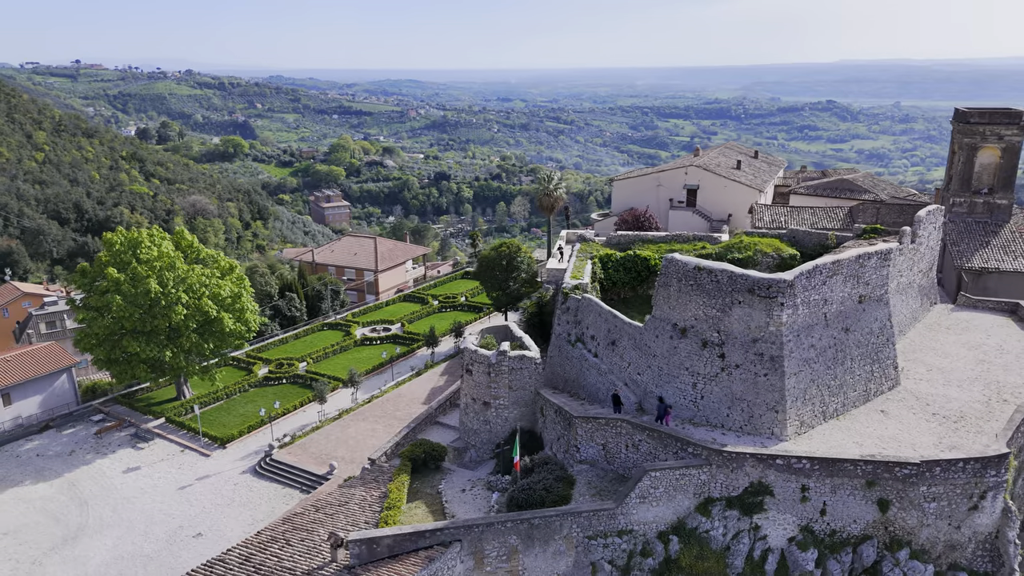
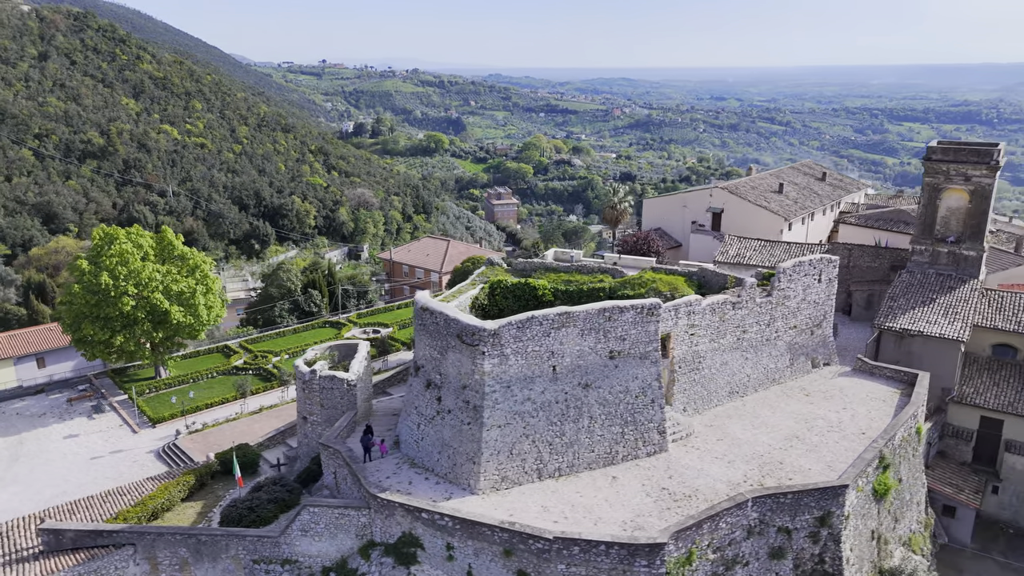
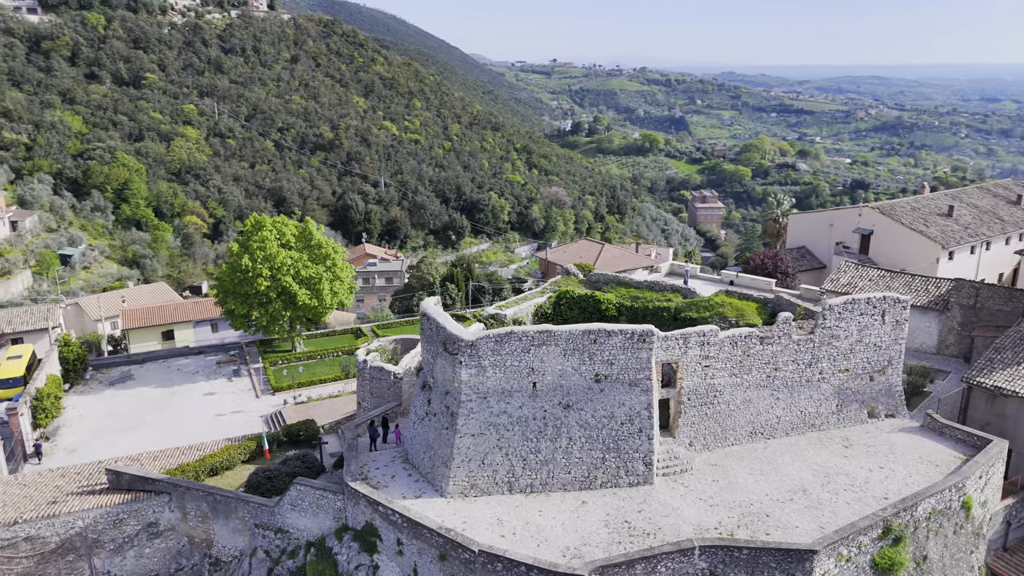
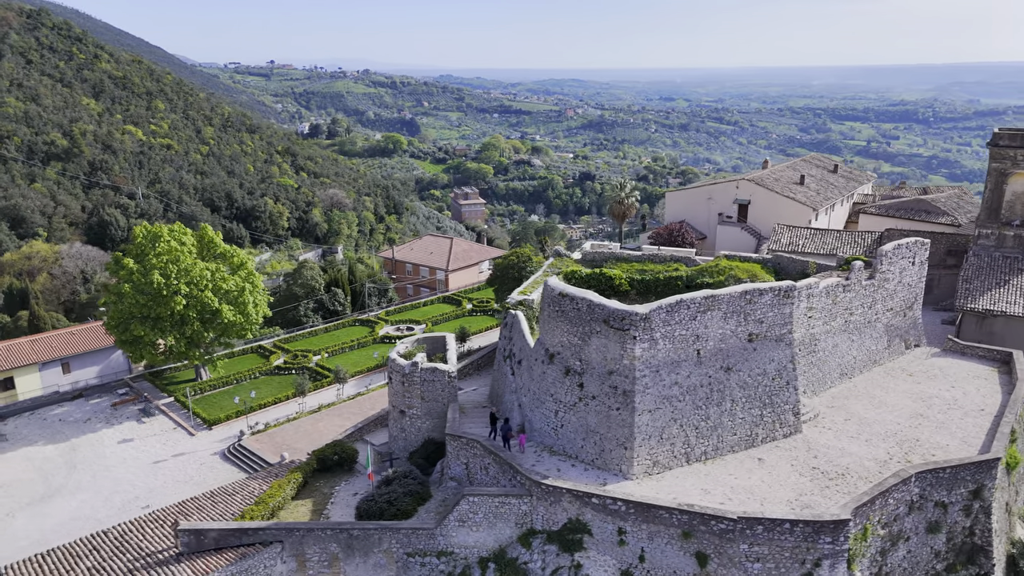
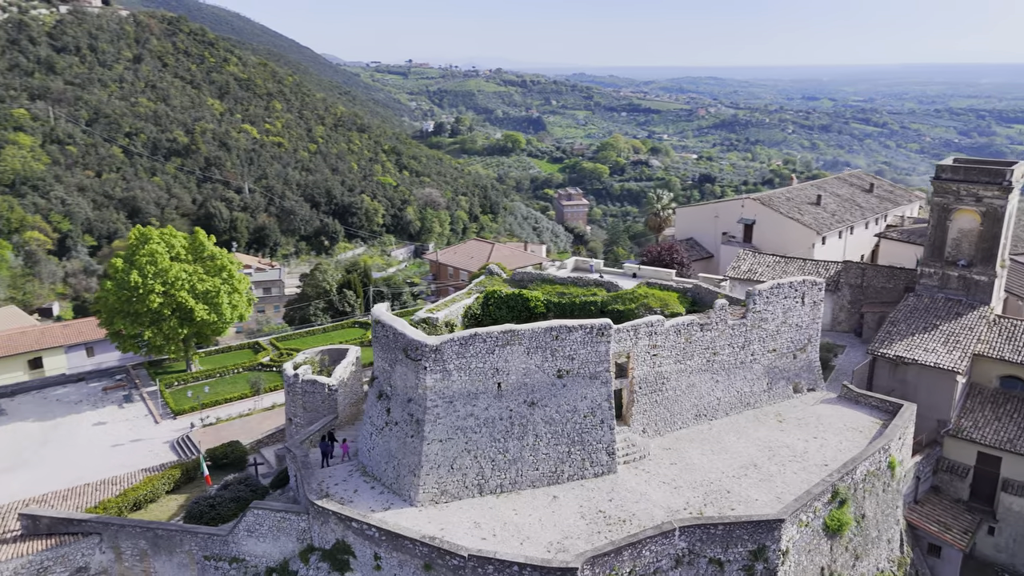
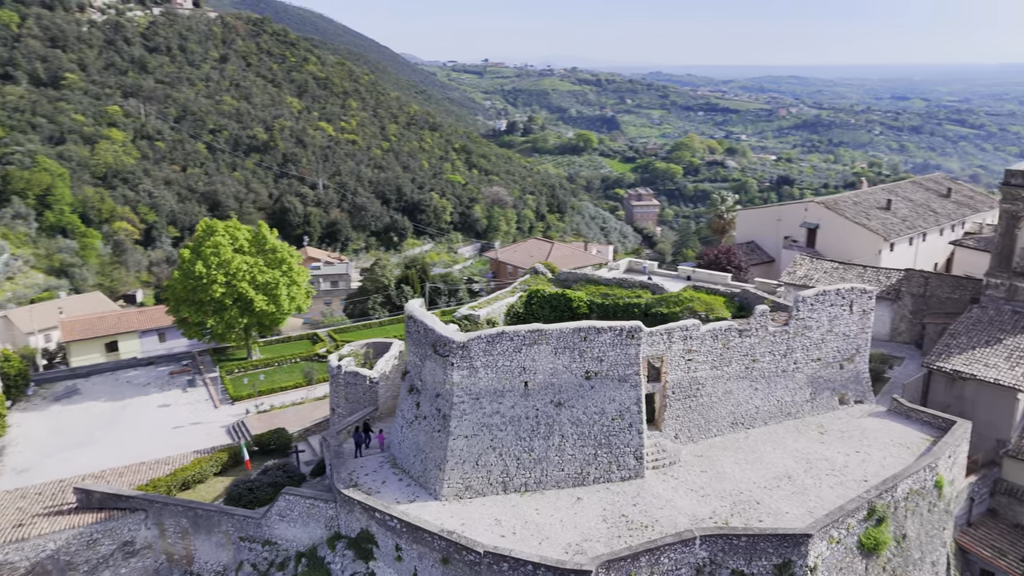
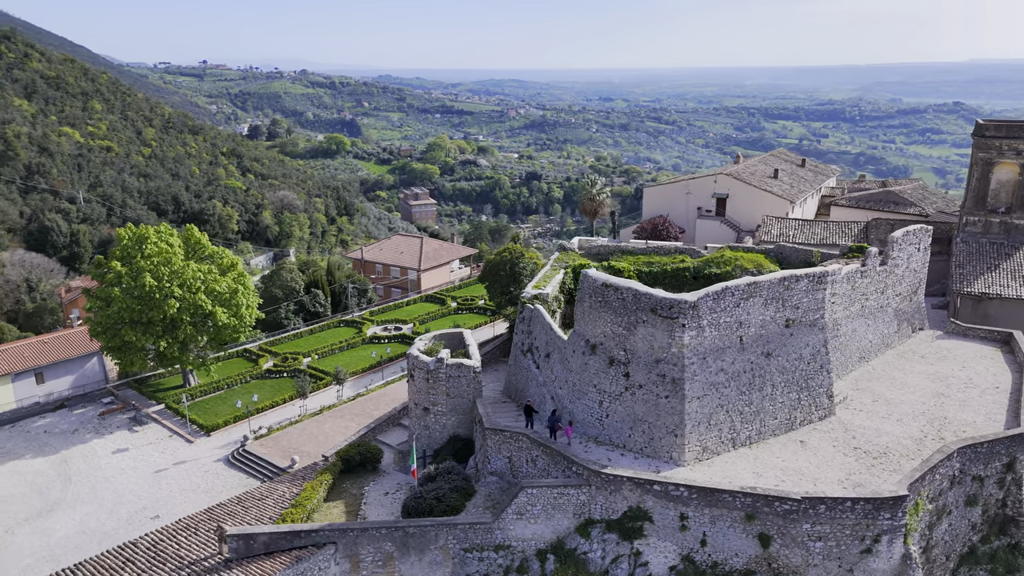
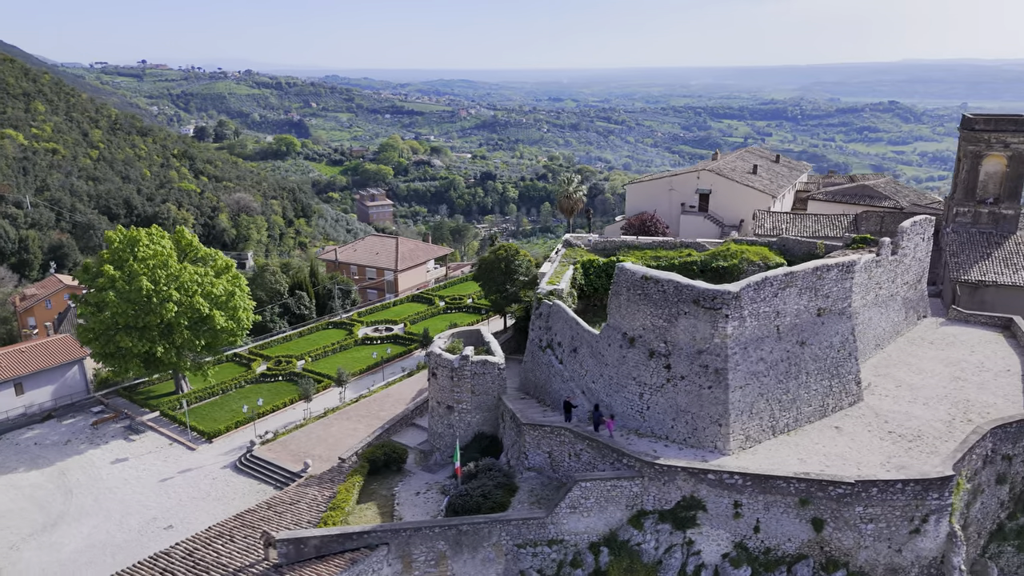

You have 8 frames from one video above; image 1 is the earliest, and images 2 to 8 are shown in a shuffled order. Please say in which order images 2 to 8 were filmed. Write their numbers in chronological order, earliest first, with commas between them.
8, 7, 4, 2, 5, 6, 3
